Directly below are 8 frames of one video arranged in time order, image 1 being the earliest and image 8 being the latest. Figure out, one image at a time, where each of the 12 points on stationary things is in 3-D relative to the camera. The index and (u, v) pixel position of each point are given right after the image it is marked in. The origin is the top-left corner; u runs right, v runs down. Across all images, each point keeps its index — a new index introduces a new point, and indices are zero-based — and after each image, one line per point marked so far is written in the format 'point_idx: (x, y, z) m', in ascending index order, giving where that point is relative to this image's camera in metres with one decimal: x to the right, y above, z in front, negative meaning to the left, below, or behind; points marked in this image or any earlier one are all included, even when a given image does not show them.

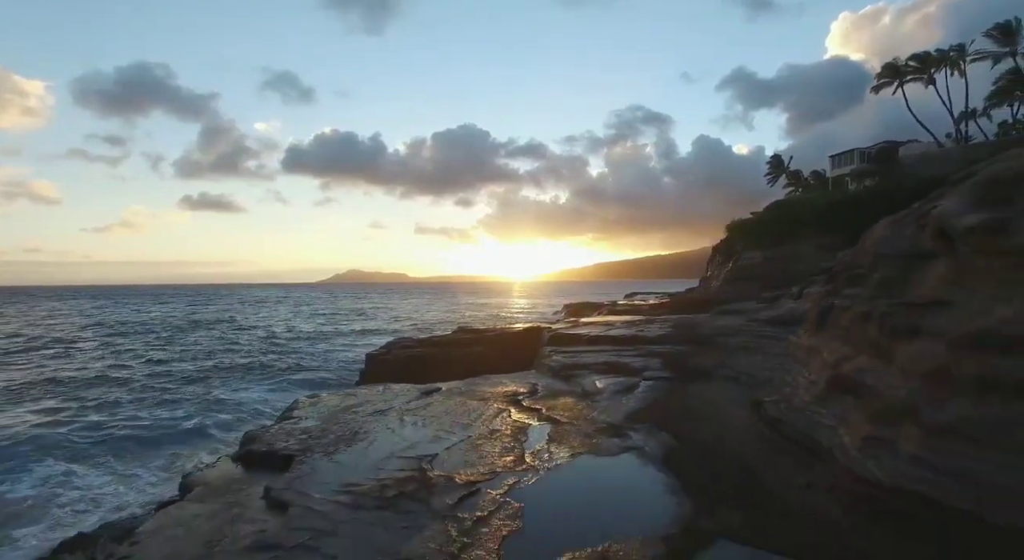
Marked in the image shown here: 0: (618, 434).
0: (+2.6, -3.7, +11.5) m
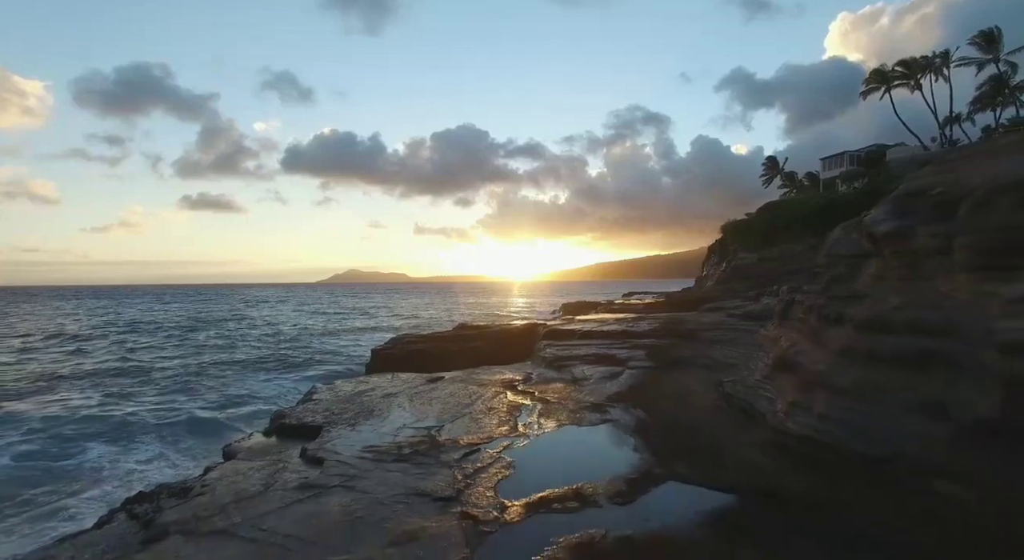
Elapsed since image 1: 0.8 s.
0: (+2.5, -3.6, +13.3) m
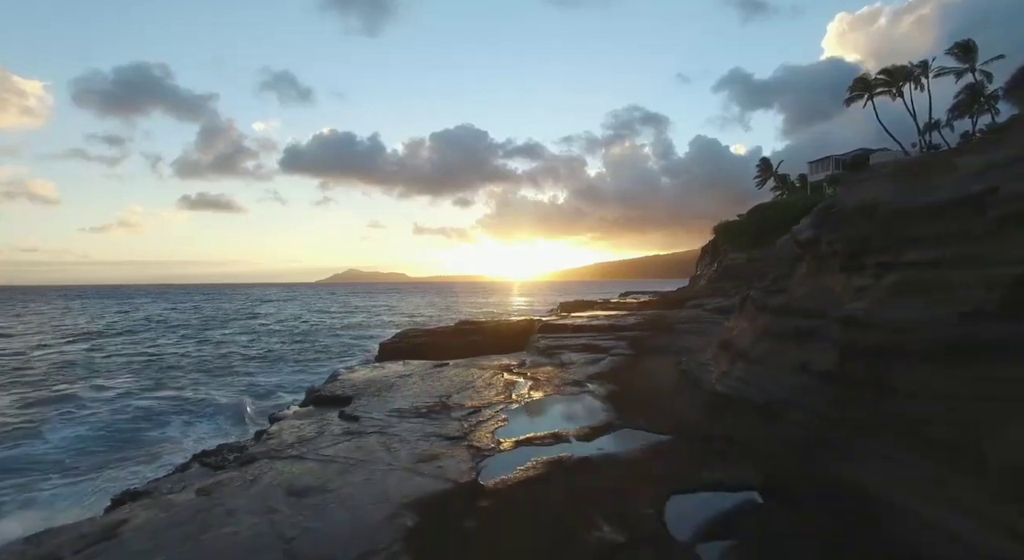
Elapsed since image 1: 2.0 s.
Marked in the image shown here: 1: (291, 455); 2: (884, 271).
0: (+2.3, -3.5, +16.0) m
1: (-4.5, -3.6, +9.8) m
2: (+6.6, +0.2, +8.3) m
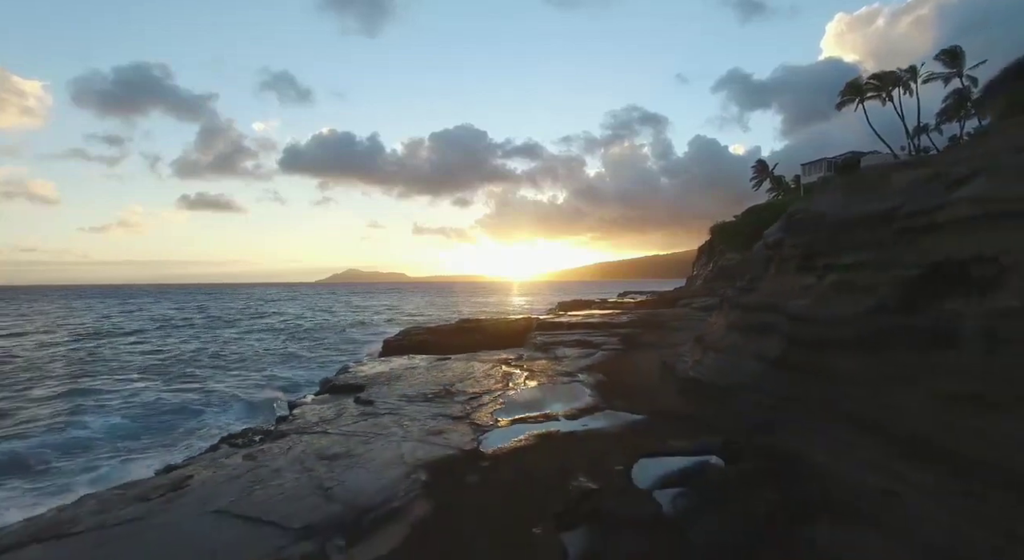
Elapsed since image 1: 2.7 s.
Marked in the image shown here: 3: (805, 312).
0: (+2.2, -3.5, +17.5) m
1: (-4.6, -3.6, +11.3) m
2: (+6.5, +0.2, +9.9) m
3: (+5.9, -0.6, +9.7) m
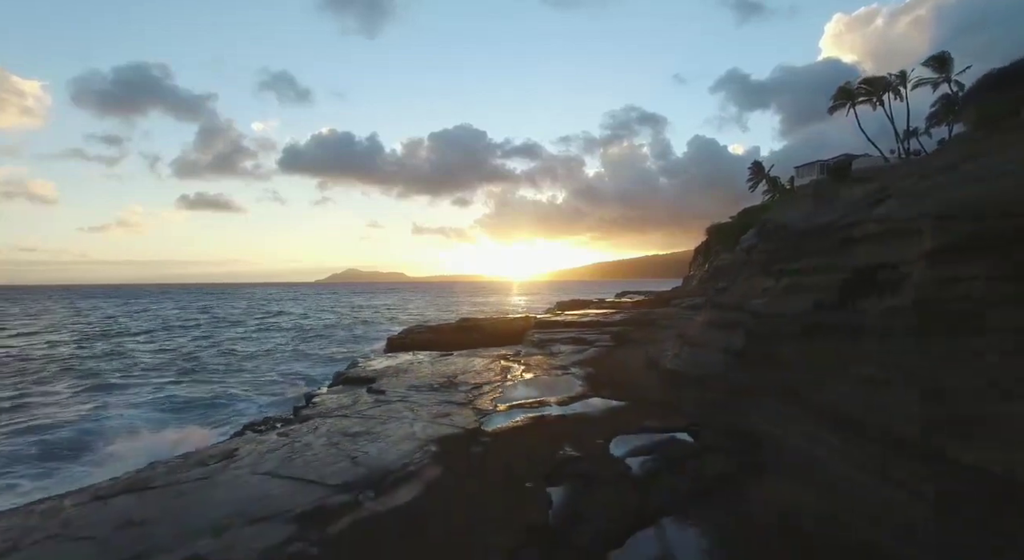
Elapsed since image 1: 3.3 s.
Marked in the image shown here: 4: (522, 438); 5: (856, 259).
0: (+2.2, -3.6, +19.0) m
1: (-4.7, -3.6, +12.9) m
2: (+6.4, +0.1, +11.4) m
3: (+5.8, -0.7, +11.3) m
4: (+0.2, -3.4, +10.4) m
5: (+6.4, +0.4, +8.7) m
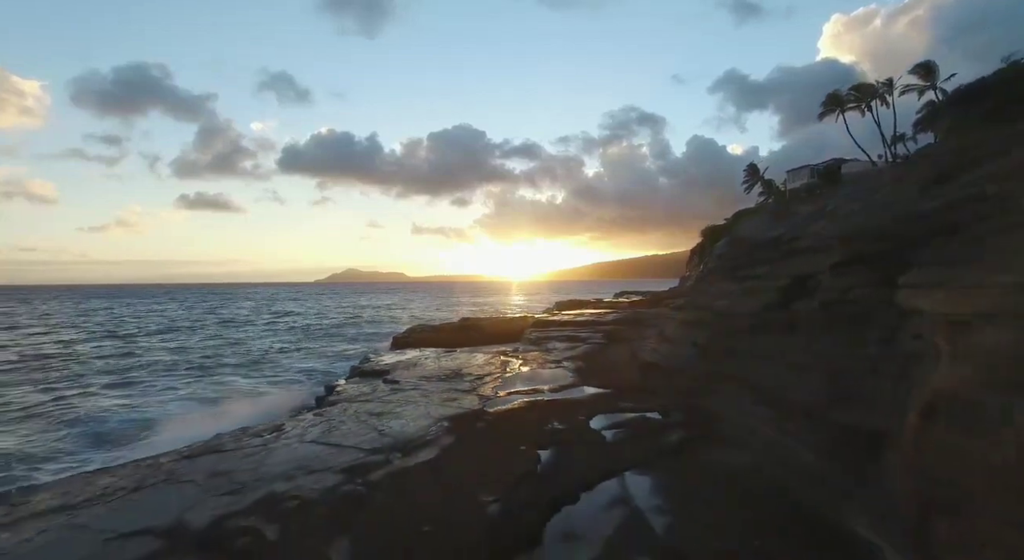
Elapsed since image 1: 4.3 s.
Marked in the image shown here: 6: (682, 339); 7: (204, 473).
0: (+2.1, -3.7, +21.1) m
1: (-4.7, -3.7, +14.9) m
2: (+6.4, 0.0, +13.5) m
3: (+5.8, -0.8, +13.4) m
4: (+0.2, -3.6, +12.5) m
5: (+6.3, +0.3, +10.8) m
6: (+5.4, -1.9, +15.2) m
7: (-5.7, -3.6, +8.9) m
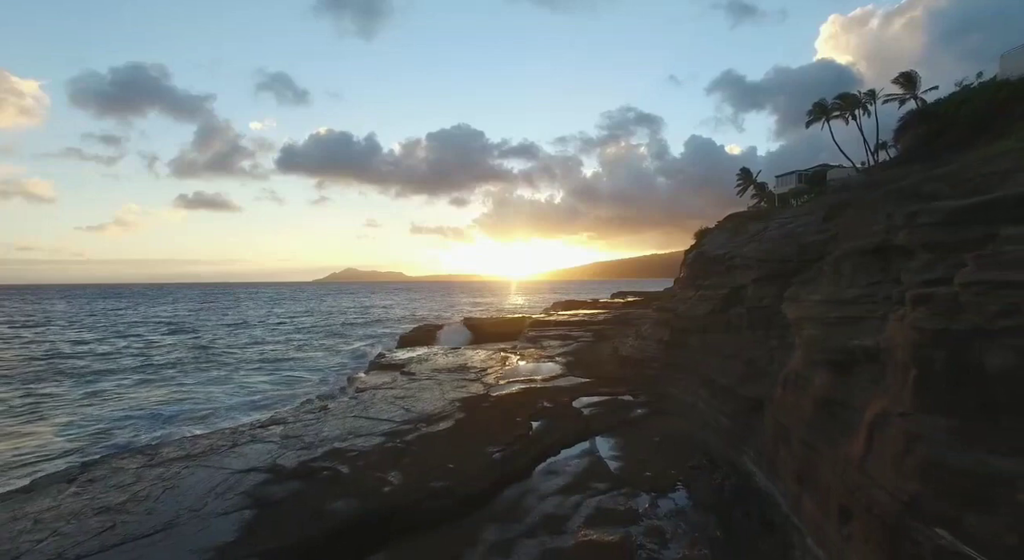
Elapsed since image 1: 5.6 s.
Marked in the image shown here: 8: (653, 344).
0: (+2.0, -4.0, +24.1) m
1: (-4.8, -4.0, +17.9) m
2: (+6.3, -0.3, +16.5) m
3: (+5.7, -1.1, +16.3) m
4: (+0.1, -3.8, +15.5) m
5: (+6.3, 0.0, +13.8) m
6: (+5.3, -2.2, +18.2) m
7: (-5.7, -3.9, +11.9) m
8: (+5.3, -2.4, +18.0) m
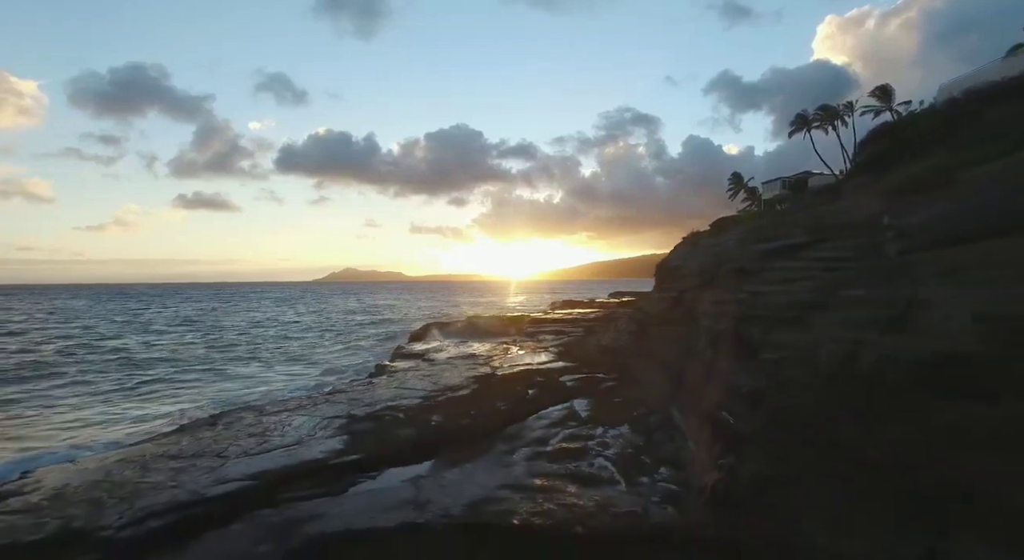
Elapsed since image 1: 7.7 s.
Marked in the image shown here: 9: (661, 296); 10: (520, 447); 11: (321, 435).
0: (+2.0, -4.1, +28.6) m
1: (-4.7, -4.2, +22.3) m
2: (+6.3, -0.5, +21.0) m
3: (+5.8, -1.3, +20.8) m
4: (+0.2, -4.0, +20.0) m
5: (+6.3, -0.2, +18.3) m
6: (+5.3, -2.4, +22.6) m
7: (-5.7, -4.1, +16.3) m
8: (+5.3, -2.6, +22.5) m
9: (+6.1, -0.7, +19.9) m
10: (+0.2, -4.1, +11.8) m
11: (-5.0, -4.0, +12.5) m
